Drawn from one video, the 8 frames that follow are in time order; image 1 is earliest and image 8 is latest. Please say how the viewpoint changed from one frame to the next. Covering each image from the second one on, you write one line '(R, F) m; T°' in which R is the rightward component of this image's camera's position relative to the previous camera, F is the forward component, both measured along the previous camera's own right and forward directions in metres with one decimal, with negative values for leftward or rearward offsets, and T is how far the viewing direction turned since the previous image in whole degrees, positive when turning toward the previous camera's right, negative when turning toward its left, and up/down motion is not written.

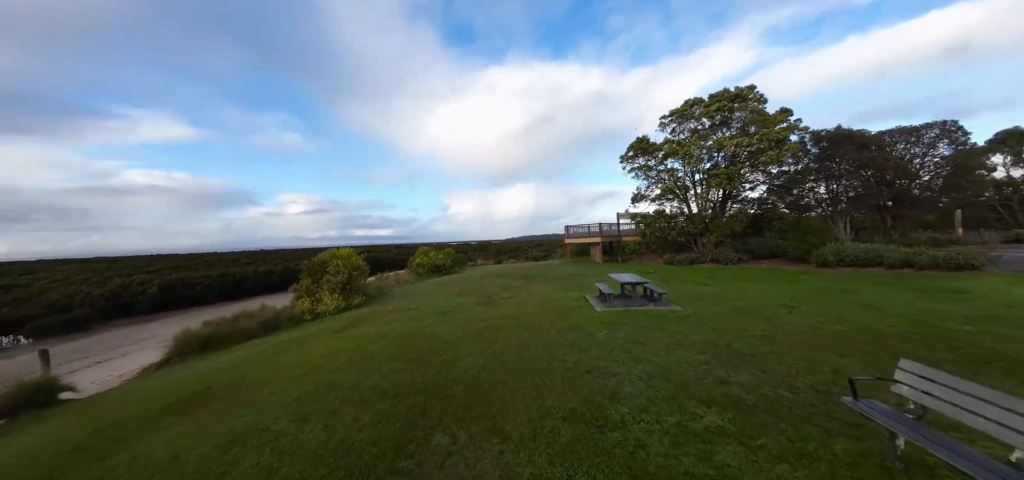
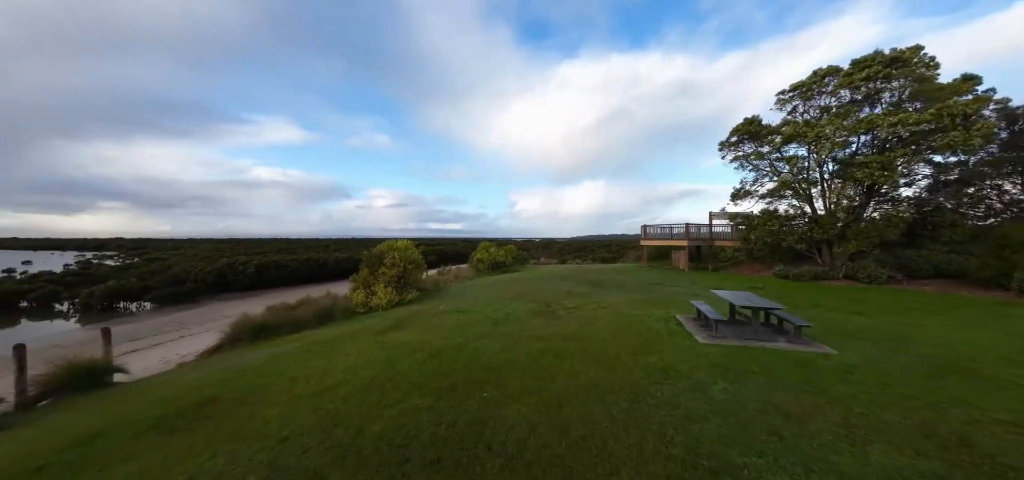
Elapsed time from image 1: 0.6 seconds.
(-0.1, +2.6) m; -12°
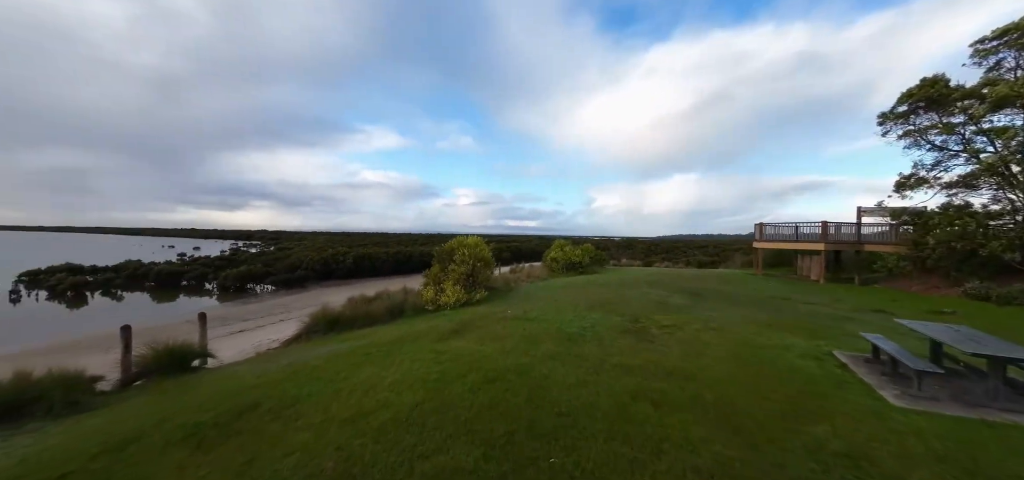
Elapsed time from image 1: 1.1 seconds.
(-0.1, +1.8) m; -14°
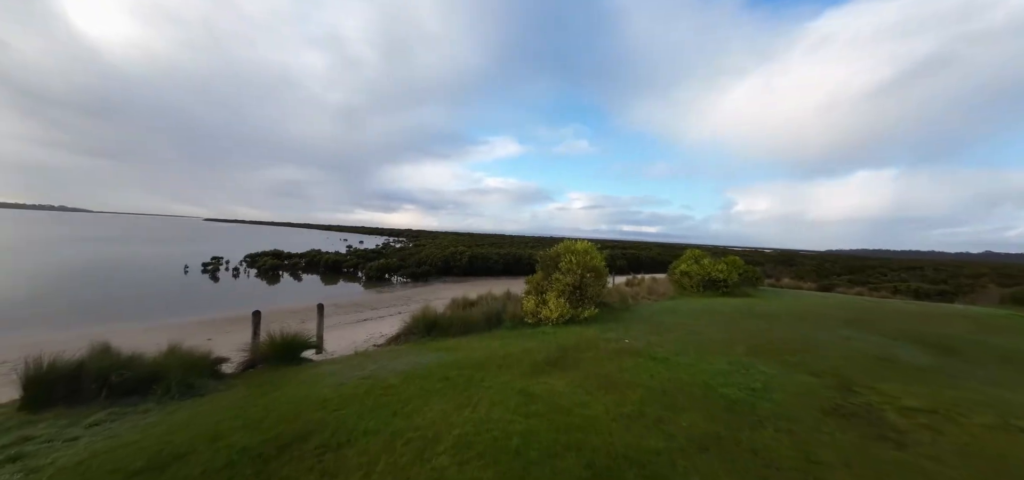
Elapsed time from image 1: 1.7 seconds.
(-0.2, +2.2) m; -20°
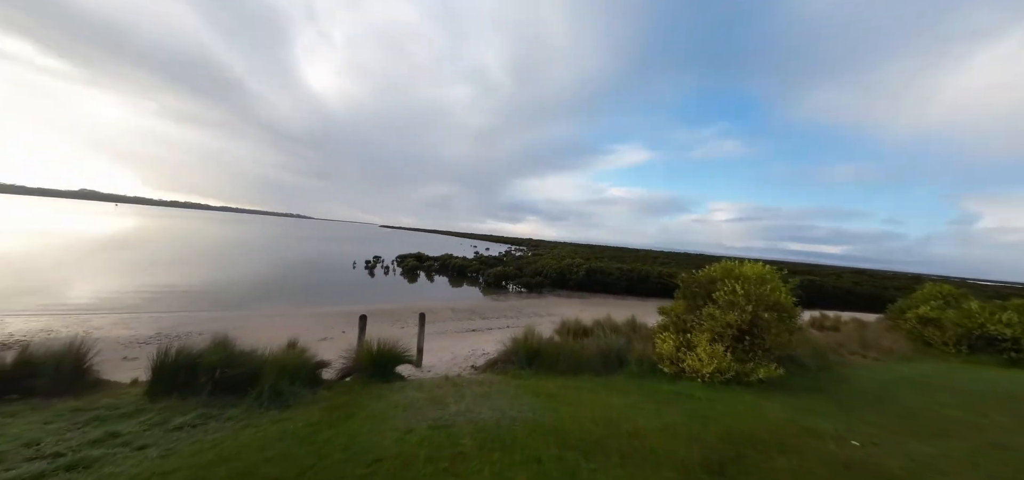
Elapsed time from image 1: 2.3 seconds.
(-0.2, +2.1) m; -22°
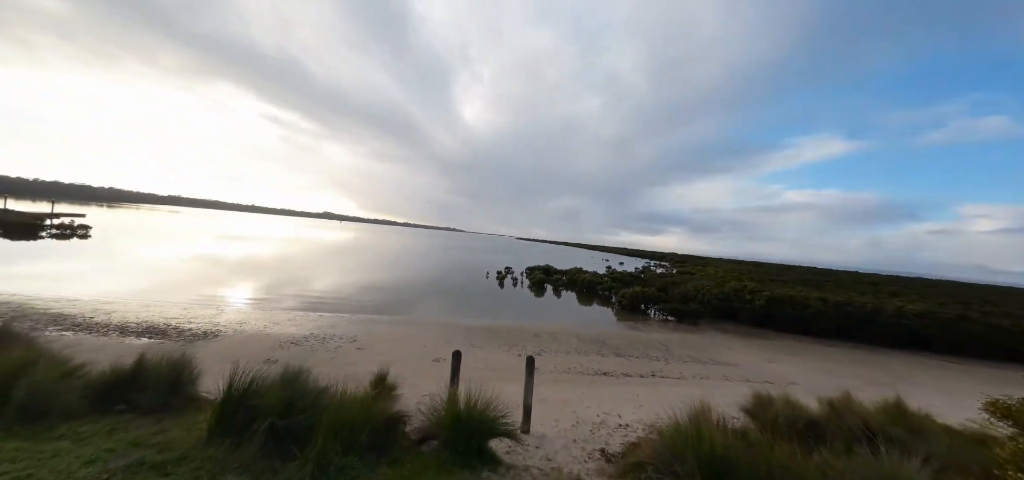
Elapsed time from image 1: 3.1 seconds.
(-0.3, +2.8) m; -24°
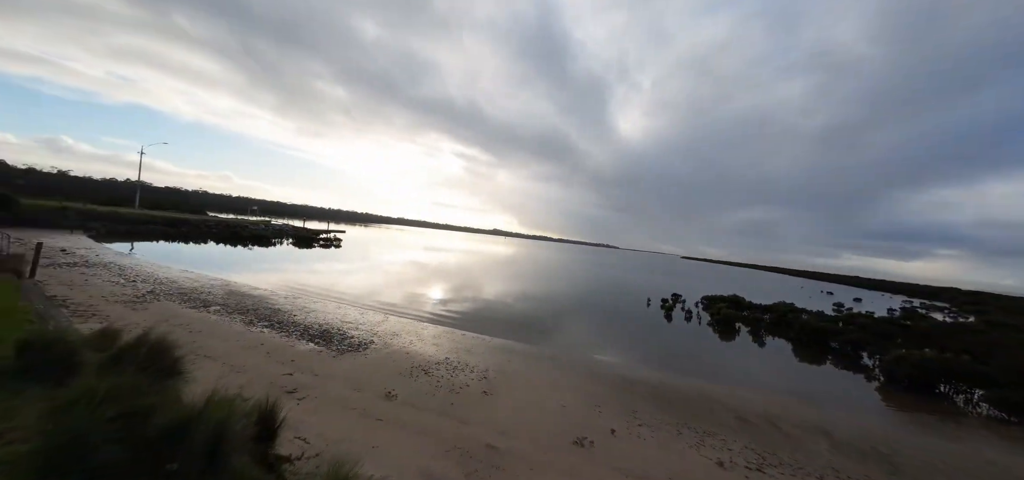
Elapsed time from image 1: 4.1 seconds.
(-0.6, +3.1) m; -27°
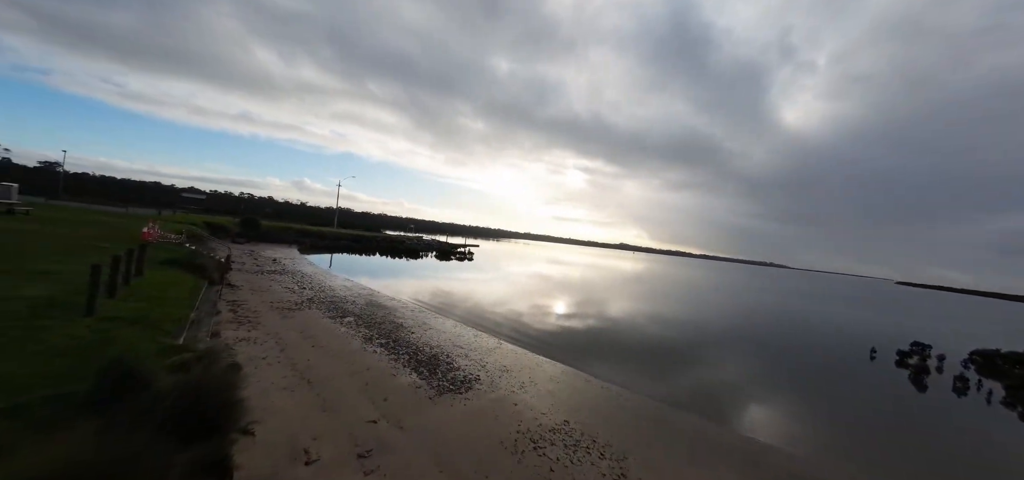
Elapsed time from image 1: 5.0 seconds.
(-0.5, +2.6) m; -22°
